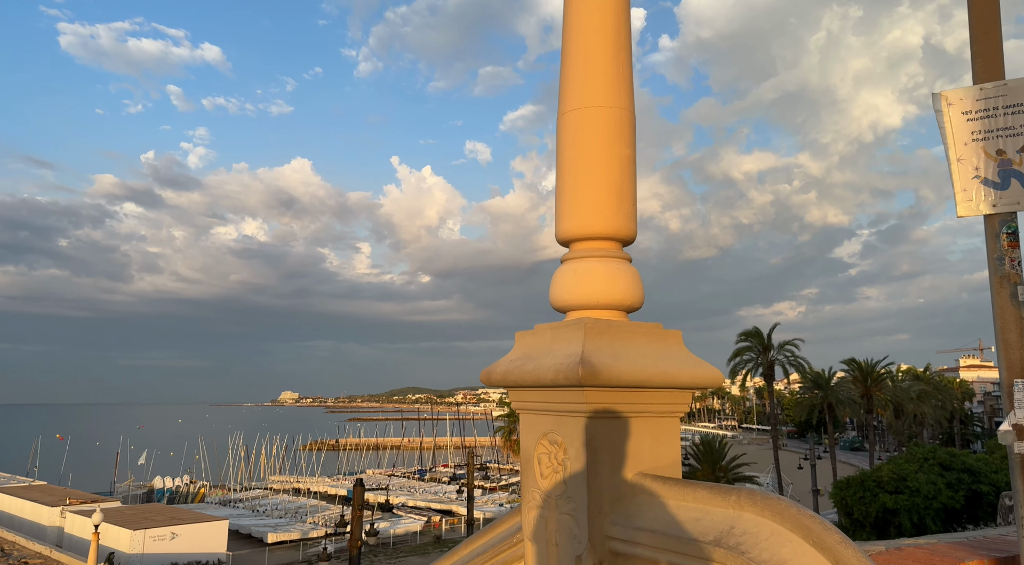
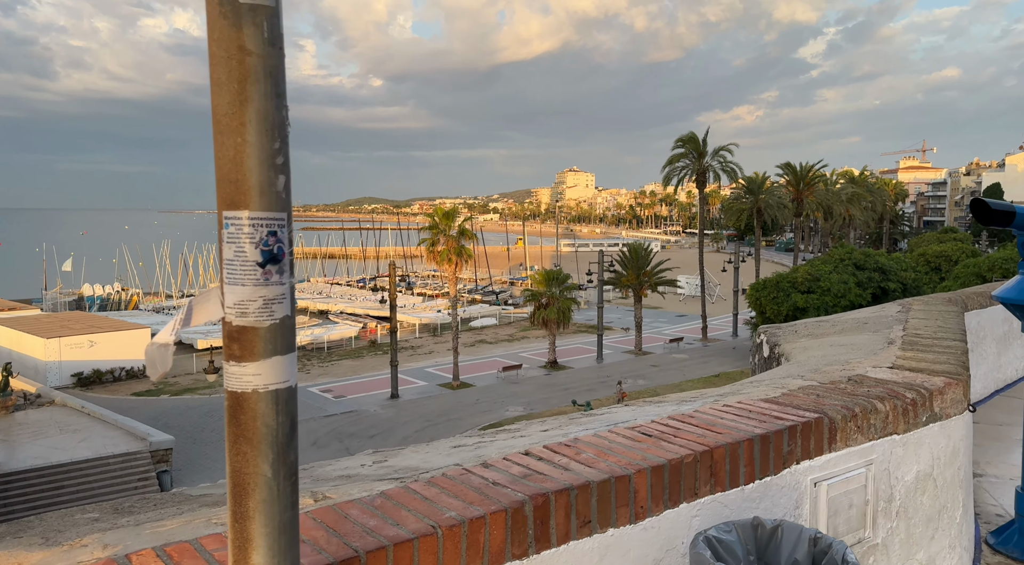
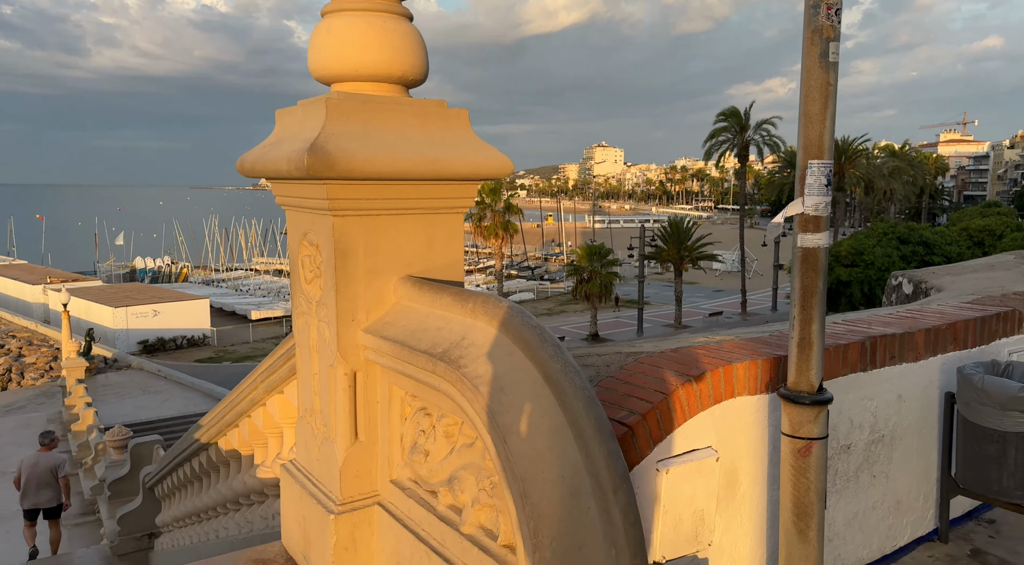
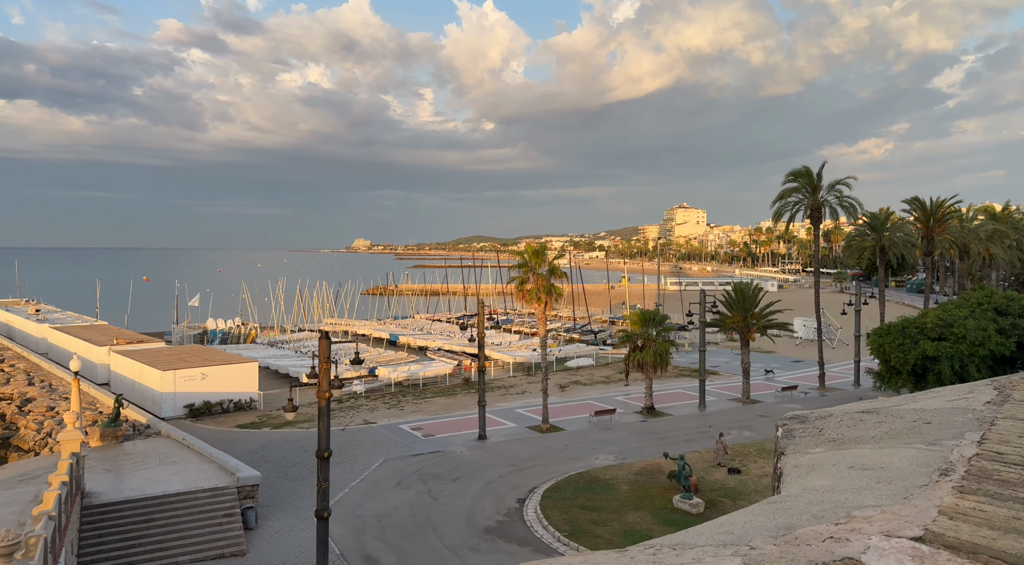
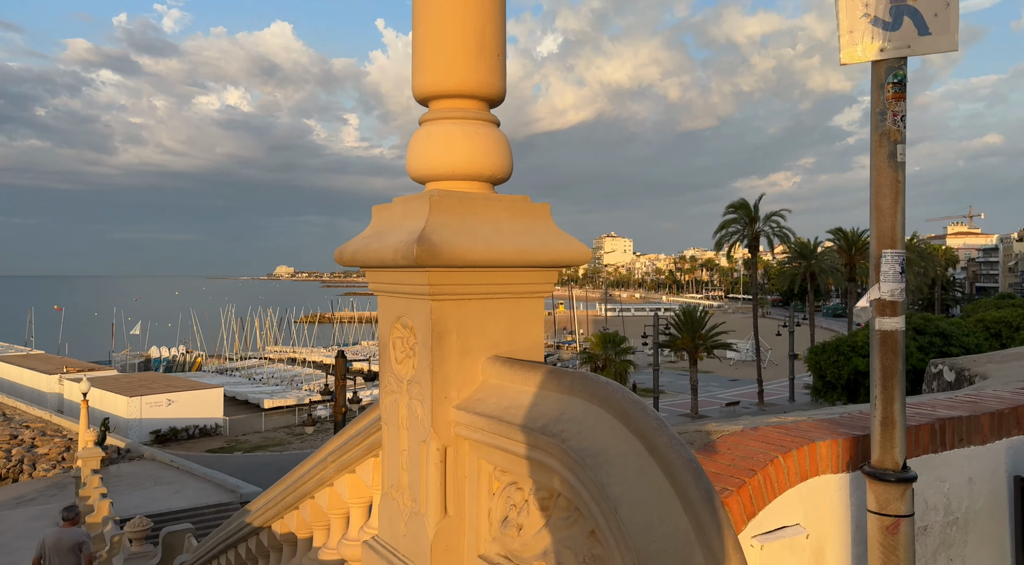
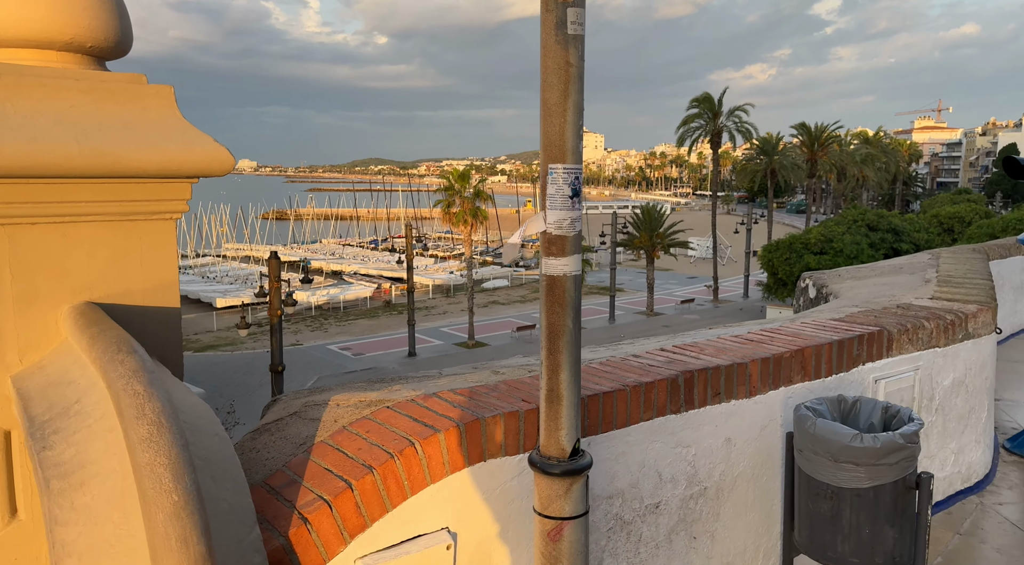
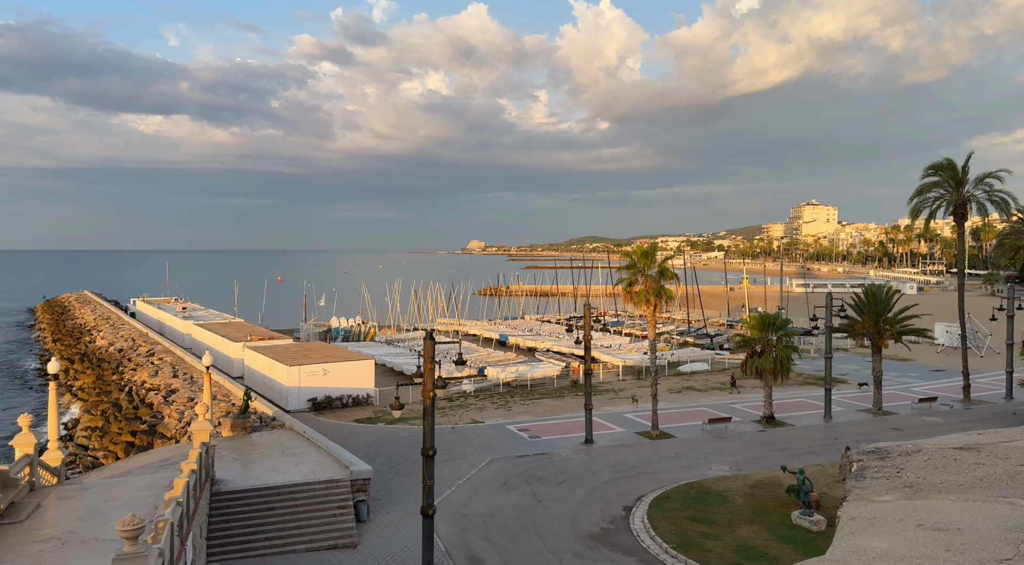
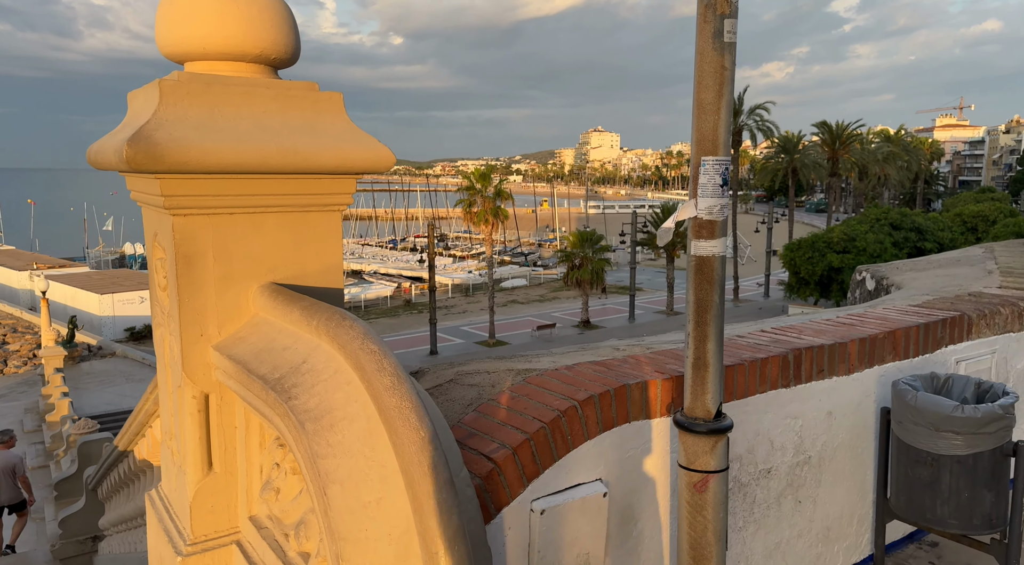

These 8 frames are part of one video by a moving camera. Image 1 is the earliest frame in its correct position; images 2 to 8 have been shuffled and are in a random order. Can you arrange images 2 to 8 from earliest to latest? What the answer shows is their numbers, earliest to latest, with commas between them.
5, 3, 8, 6, 2, 4, 7
